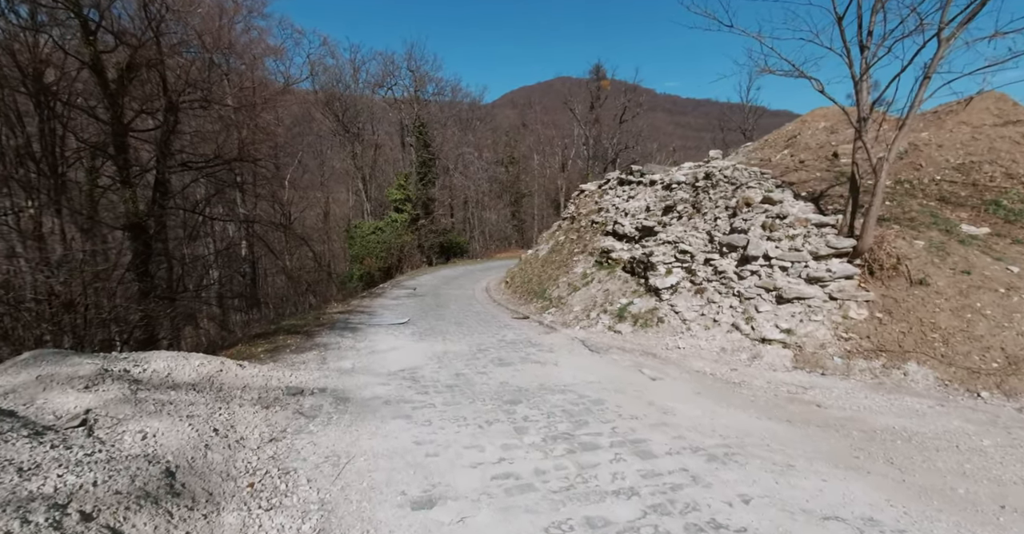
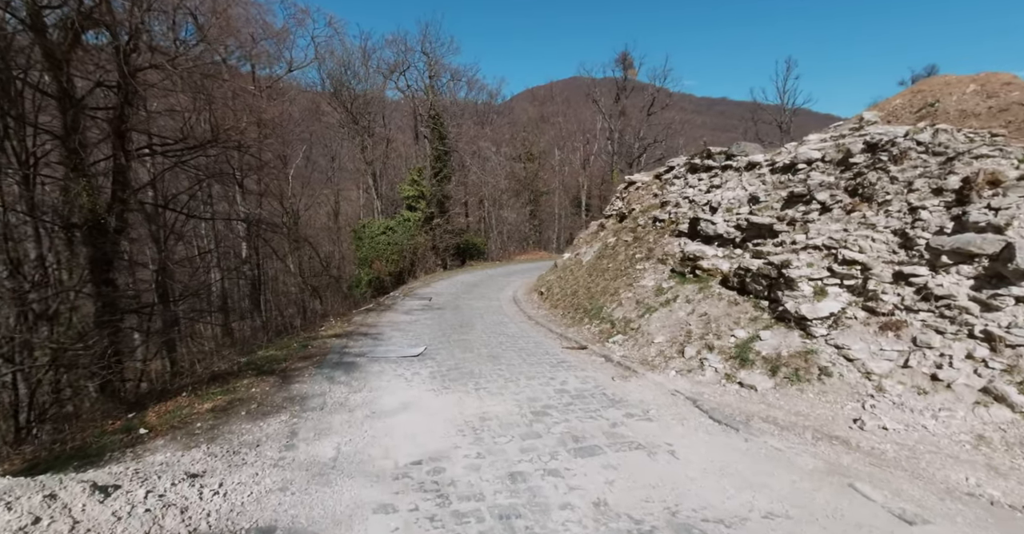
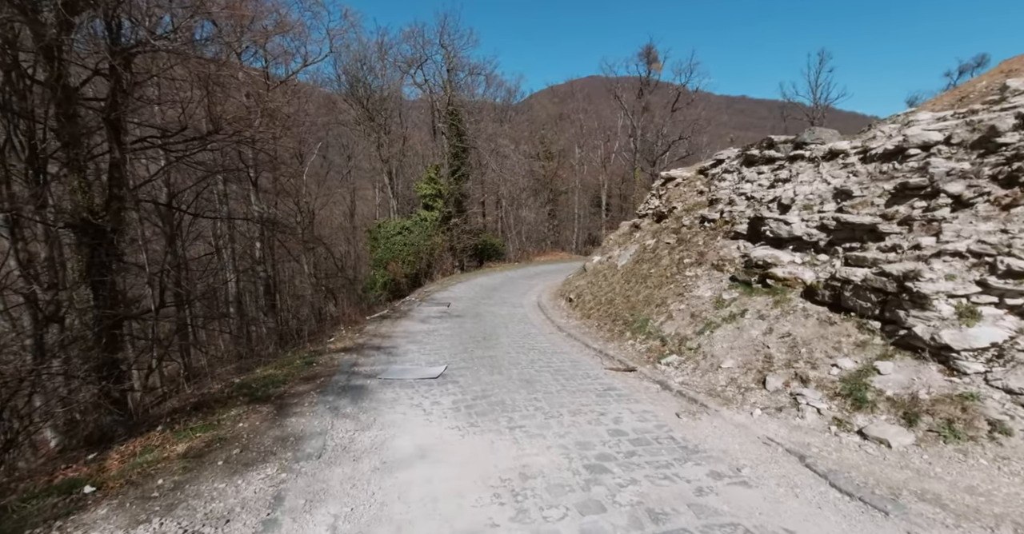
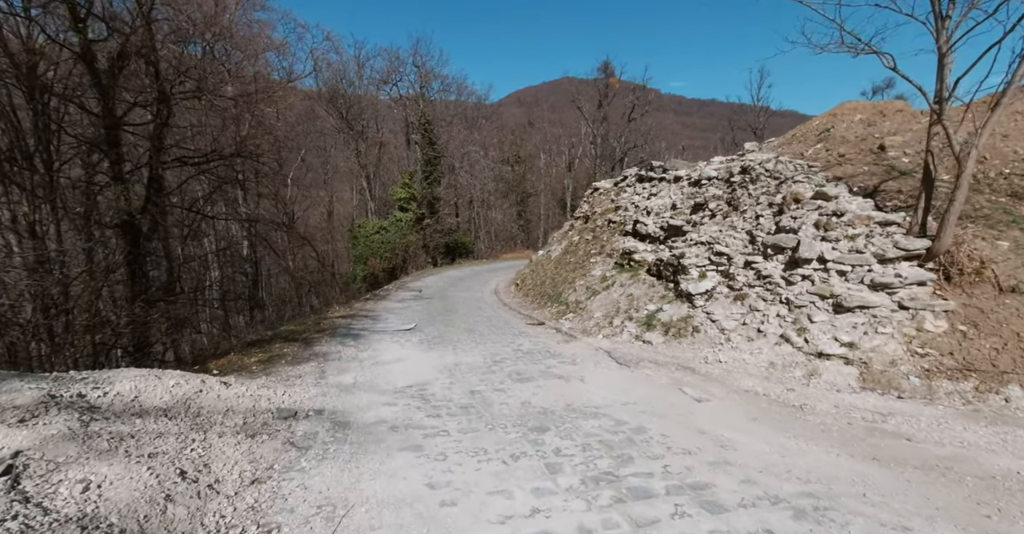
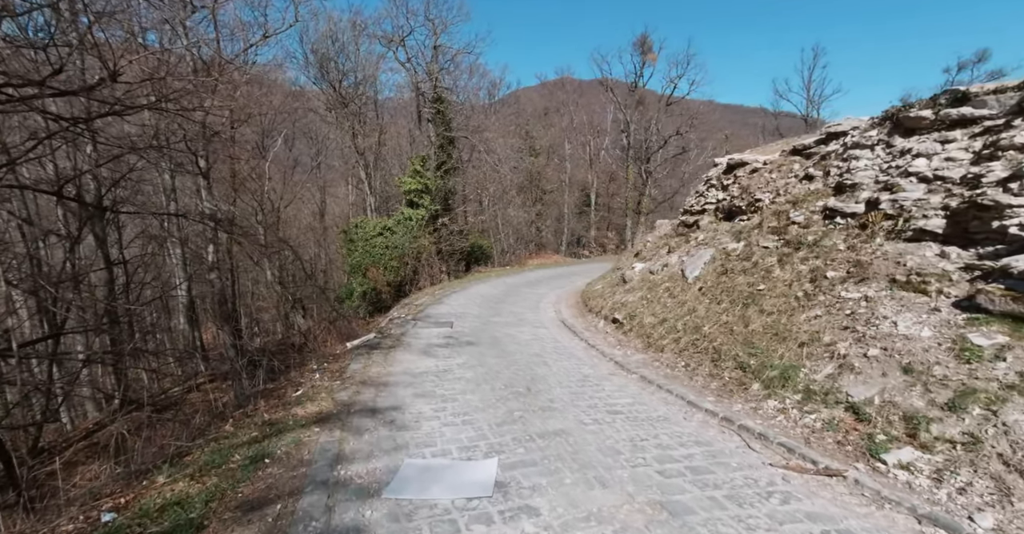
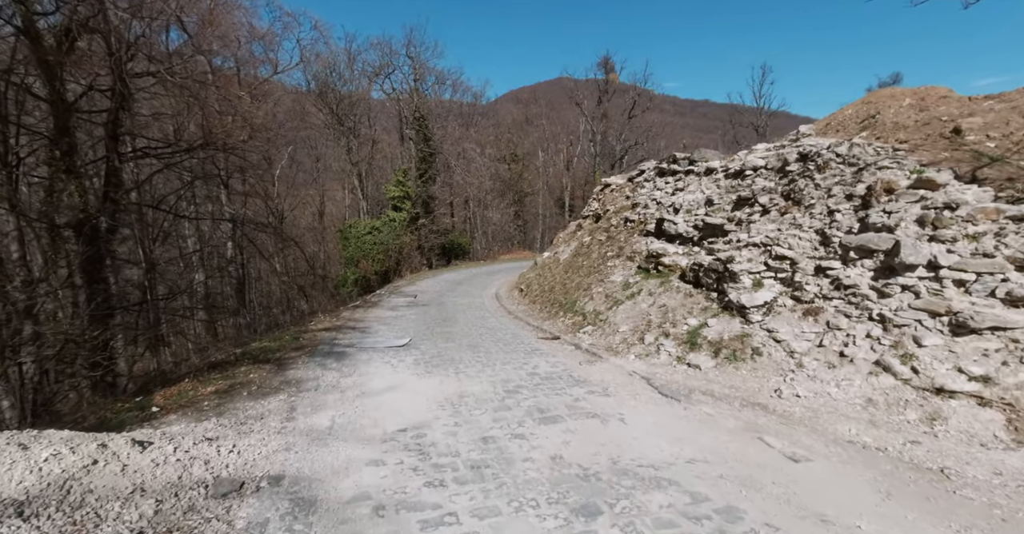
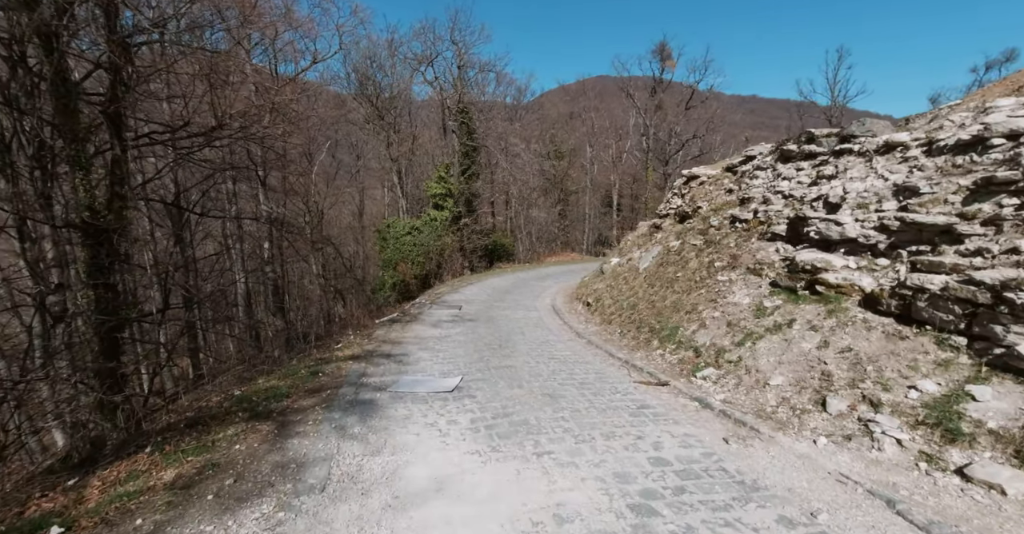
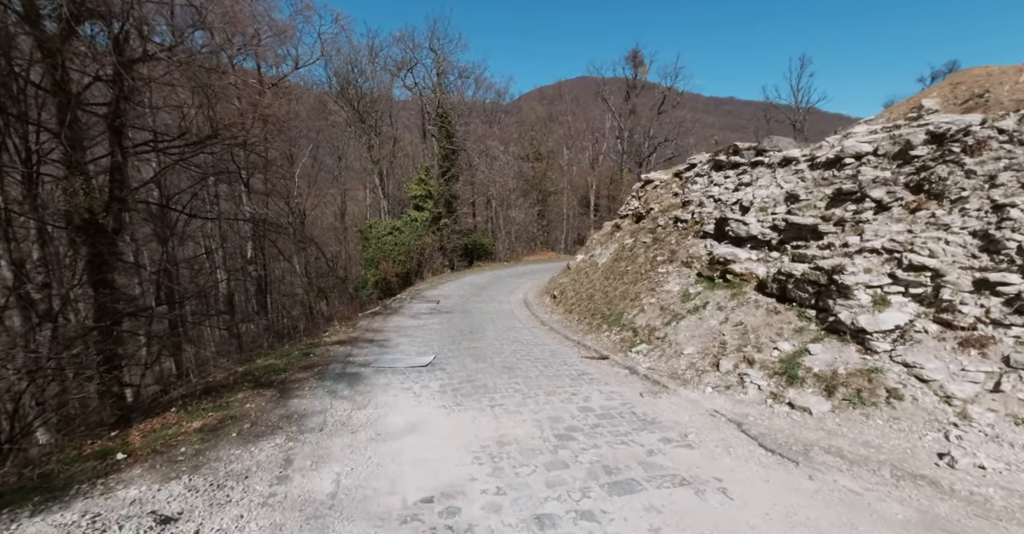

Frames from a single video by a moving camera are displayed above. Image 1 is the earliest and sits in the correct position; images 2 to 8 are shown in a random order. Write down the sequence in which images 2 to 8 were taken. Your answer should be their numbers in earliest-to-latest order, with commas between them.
4, 6, 2, 8, 3, 7, 5
